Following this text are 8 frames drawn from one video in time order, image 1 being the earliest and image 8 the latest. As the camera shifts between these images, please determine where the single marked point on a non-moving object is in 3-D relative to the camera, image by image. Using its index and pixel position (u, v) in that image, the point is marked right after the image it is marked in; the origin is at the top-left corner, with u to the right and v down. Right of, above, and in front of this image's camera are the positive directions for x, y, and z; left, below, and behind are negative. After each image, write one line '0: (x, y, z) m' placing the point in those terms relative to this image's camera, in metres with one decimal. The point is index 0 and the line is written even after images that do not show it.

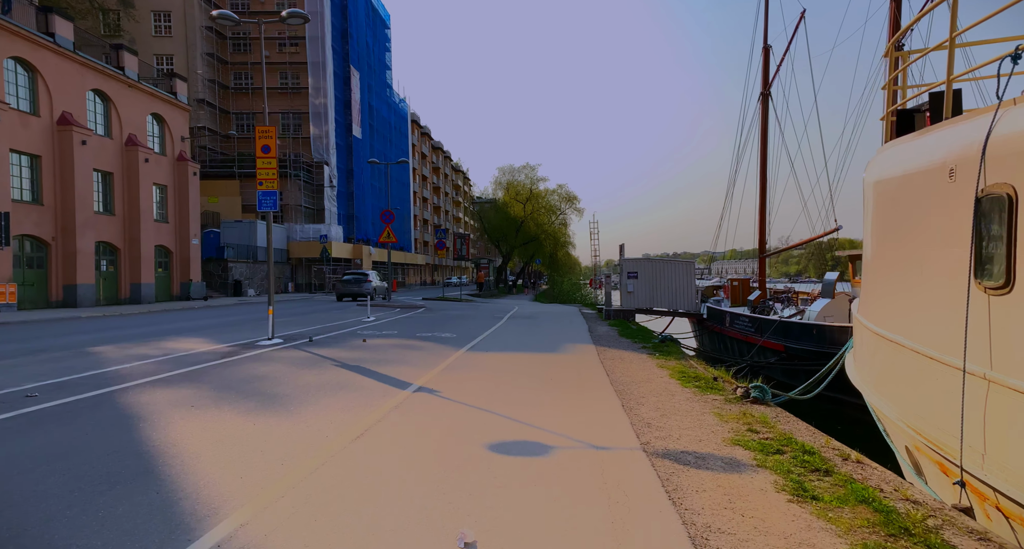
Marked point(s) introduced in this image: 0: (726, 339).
0: (+7.5, -2.3, +19.5) m
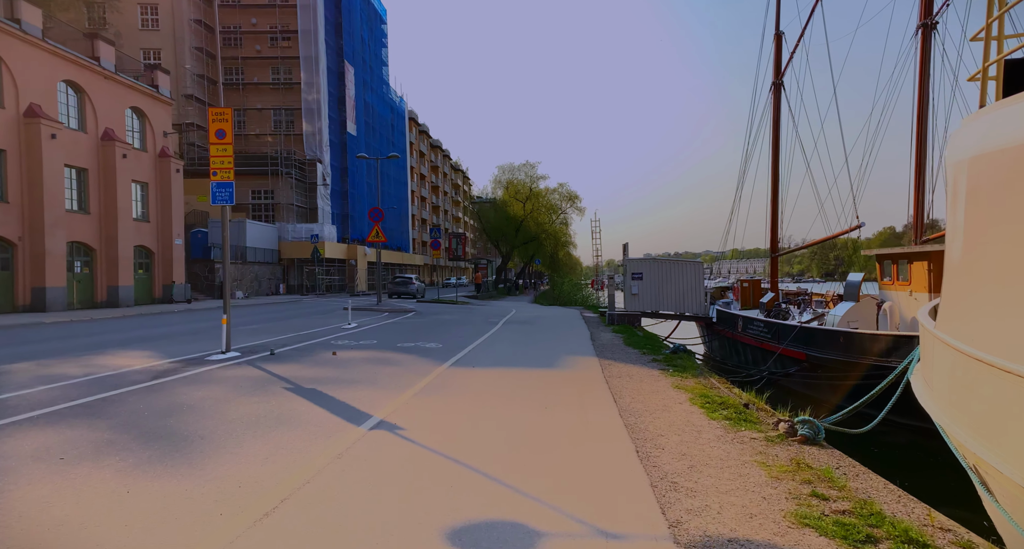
0: (+7.3, -2.3, +18.1) m
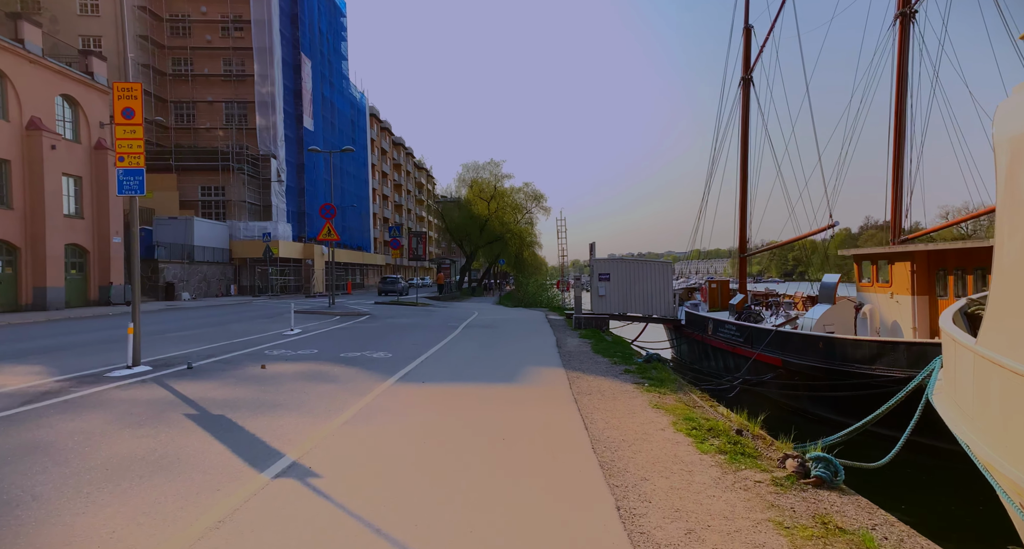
0: (+6.1, -2.4, +17.5) m
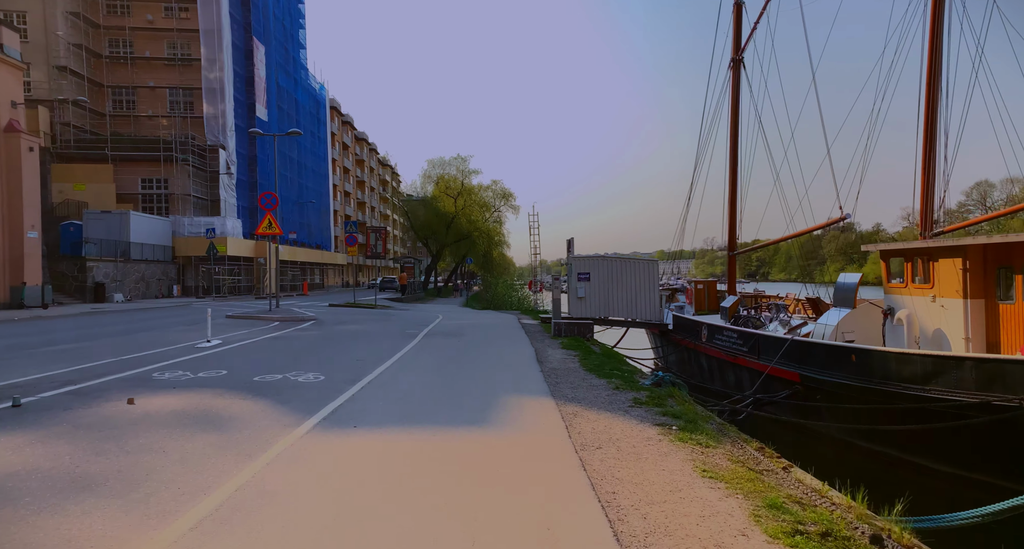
0: (+5.2, -2.4, +15.5) m
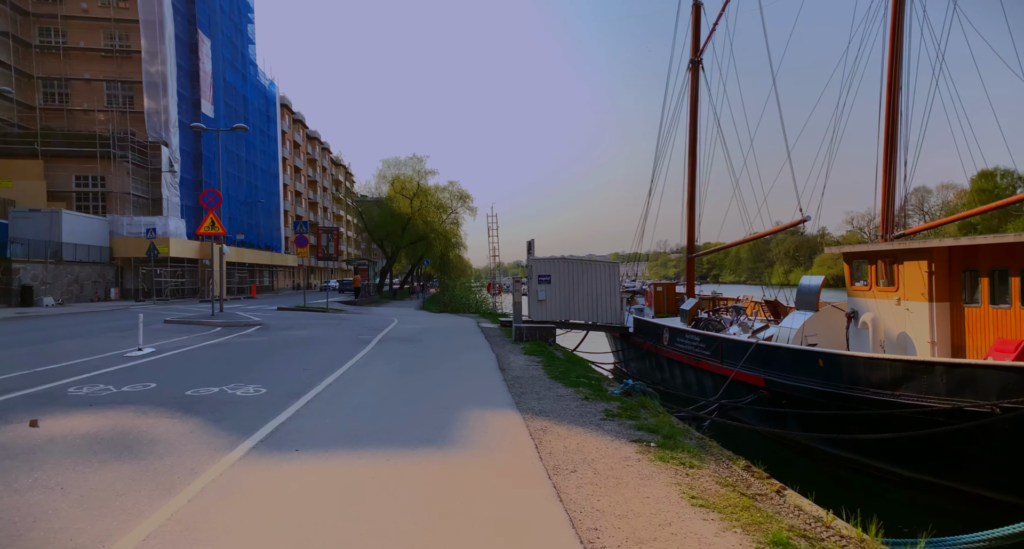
0: (+4.2, -2.4, +15.3) m
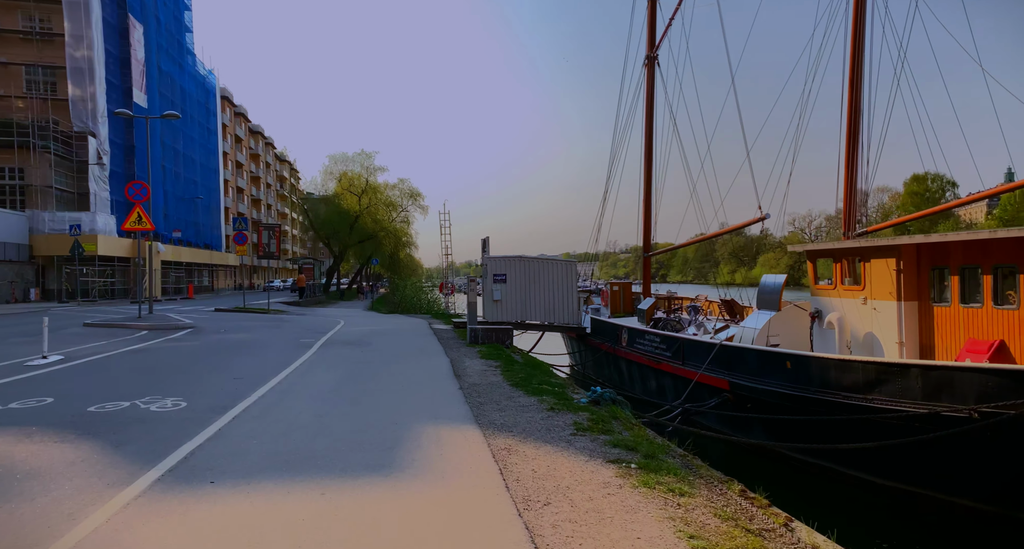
0: (+2.9, -2.4, +14.9) m
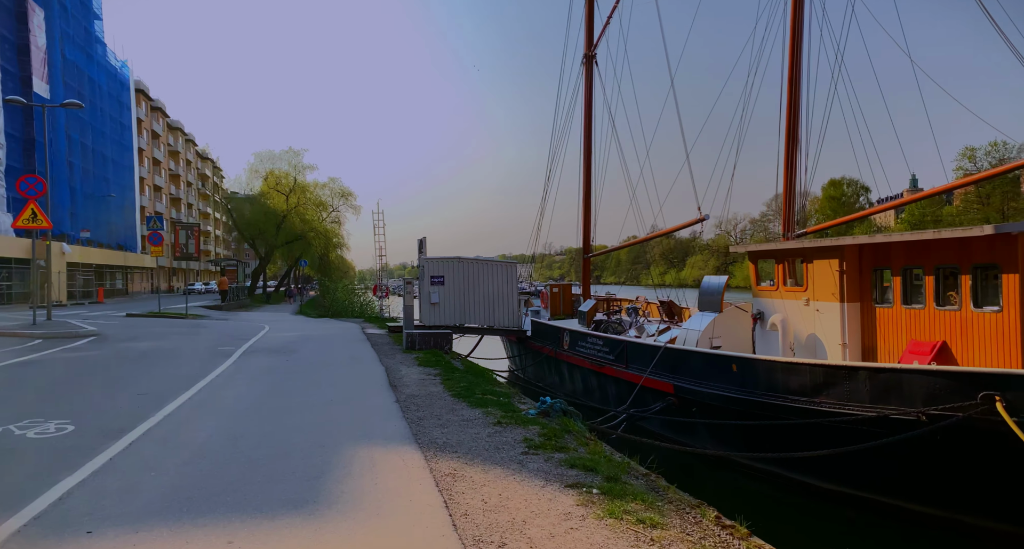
0: (+1.4, -2.4, +14.6) m
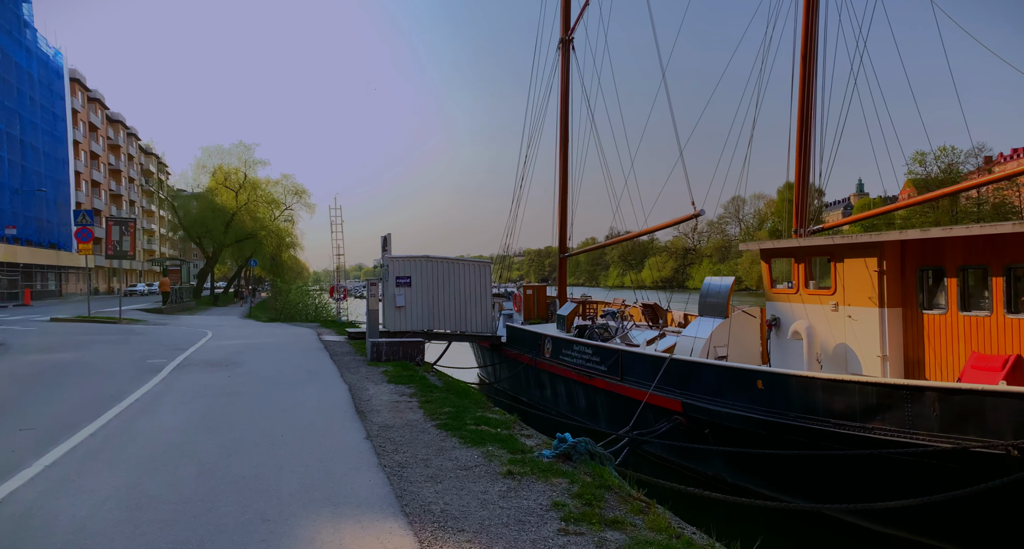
0: (+0.8, -2.5, +13.2) m
